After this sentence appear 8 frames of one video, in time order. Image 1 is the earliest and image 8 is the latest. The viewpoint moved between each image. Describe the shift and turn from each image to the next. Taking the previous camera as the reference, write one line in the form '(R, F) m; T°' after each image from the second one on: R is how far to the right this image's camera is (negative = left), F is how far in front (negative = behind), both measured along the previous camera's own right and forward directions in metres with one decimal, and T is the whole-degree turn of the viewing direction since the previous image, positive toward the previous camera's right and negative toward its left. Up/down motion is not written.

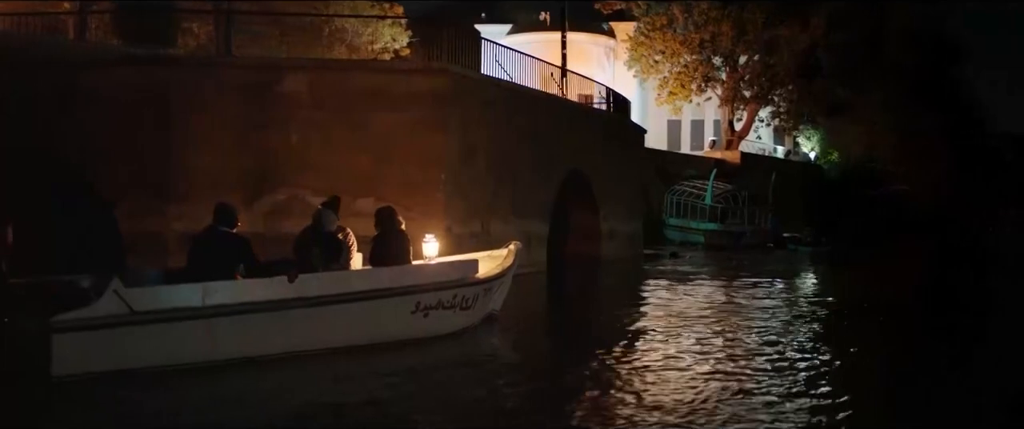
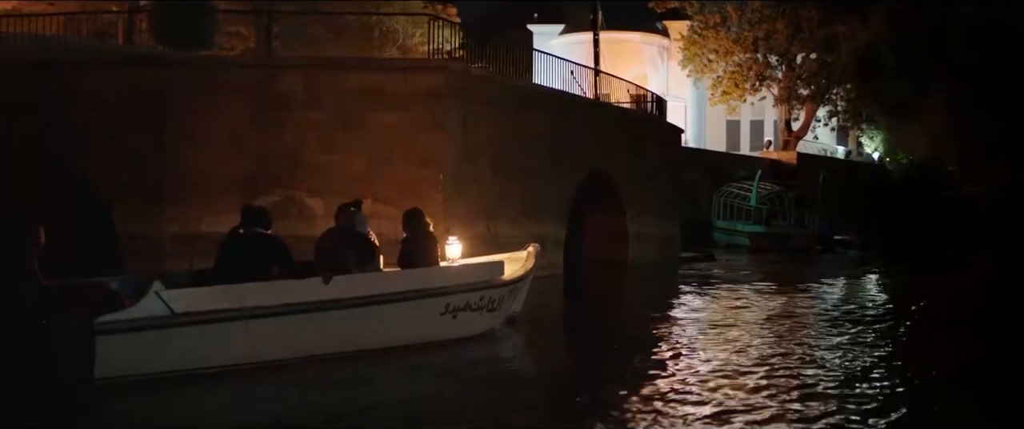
(+0.8, +0.5) m; -4°
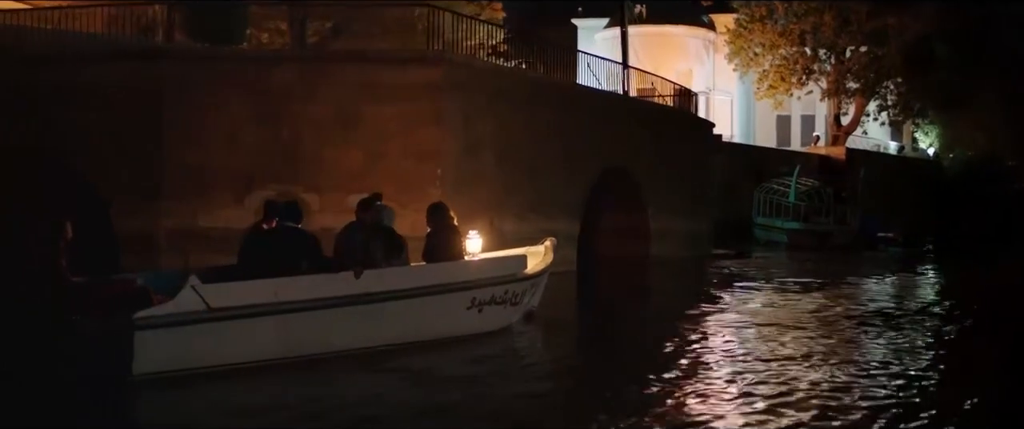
(+0.7, +0.4) m; -3°
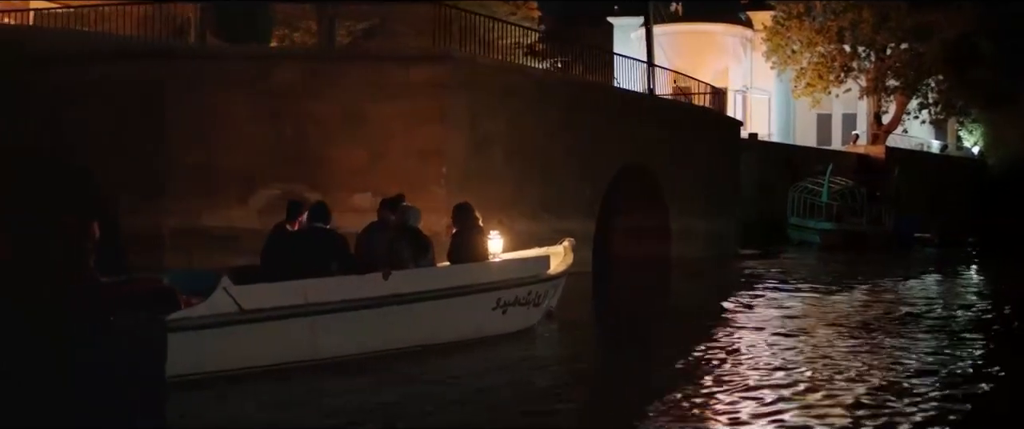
(+0.5, +0.2) m; -2°
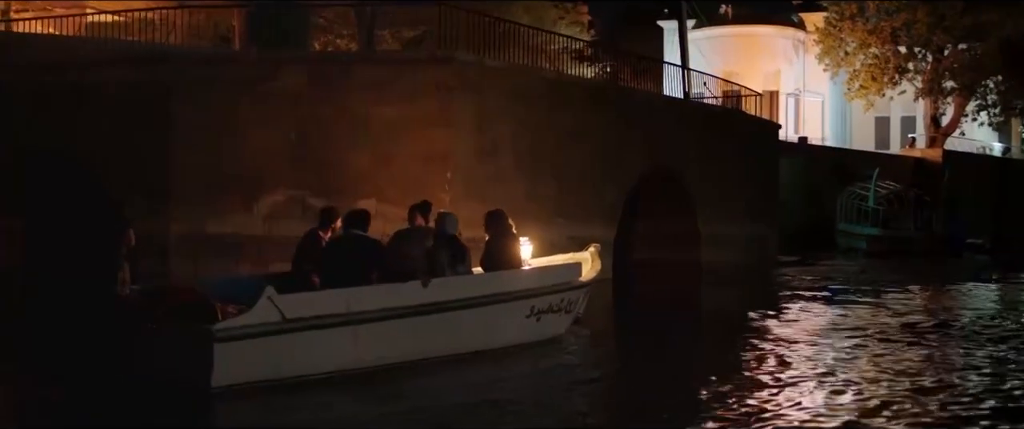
(+0.6, +0.3) m; -3°
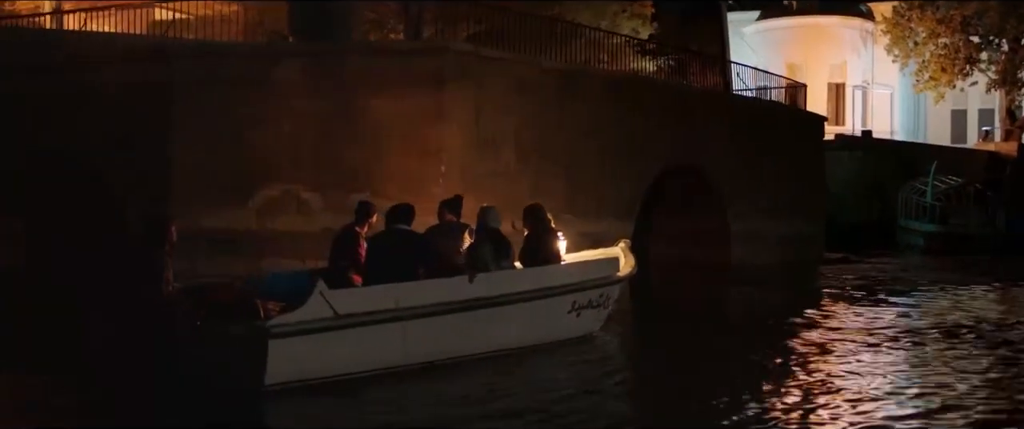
(+0.9, +0.4) m; -4°
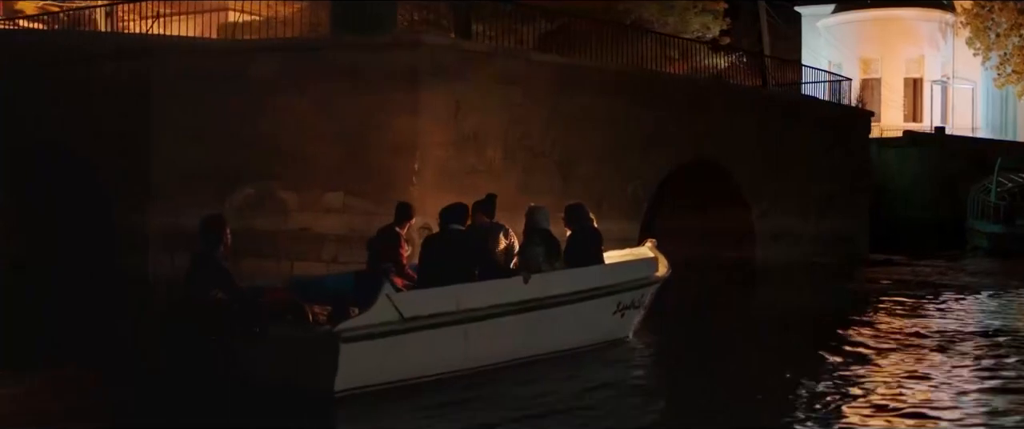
(+1.2, +0.5) m; -5°
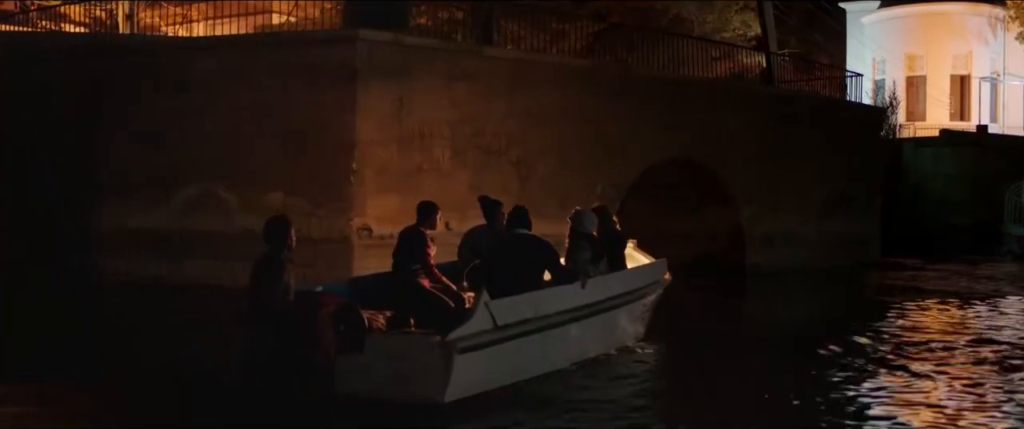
(+1.2, +0.4) m; -3°
